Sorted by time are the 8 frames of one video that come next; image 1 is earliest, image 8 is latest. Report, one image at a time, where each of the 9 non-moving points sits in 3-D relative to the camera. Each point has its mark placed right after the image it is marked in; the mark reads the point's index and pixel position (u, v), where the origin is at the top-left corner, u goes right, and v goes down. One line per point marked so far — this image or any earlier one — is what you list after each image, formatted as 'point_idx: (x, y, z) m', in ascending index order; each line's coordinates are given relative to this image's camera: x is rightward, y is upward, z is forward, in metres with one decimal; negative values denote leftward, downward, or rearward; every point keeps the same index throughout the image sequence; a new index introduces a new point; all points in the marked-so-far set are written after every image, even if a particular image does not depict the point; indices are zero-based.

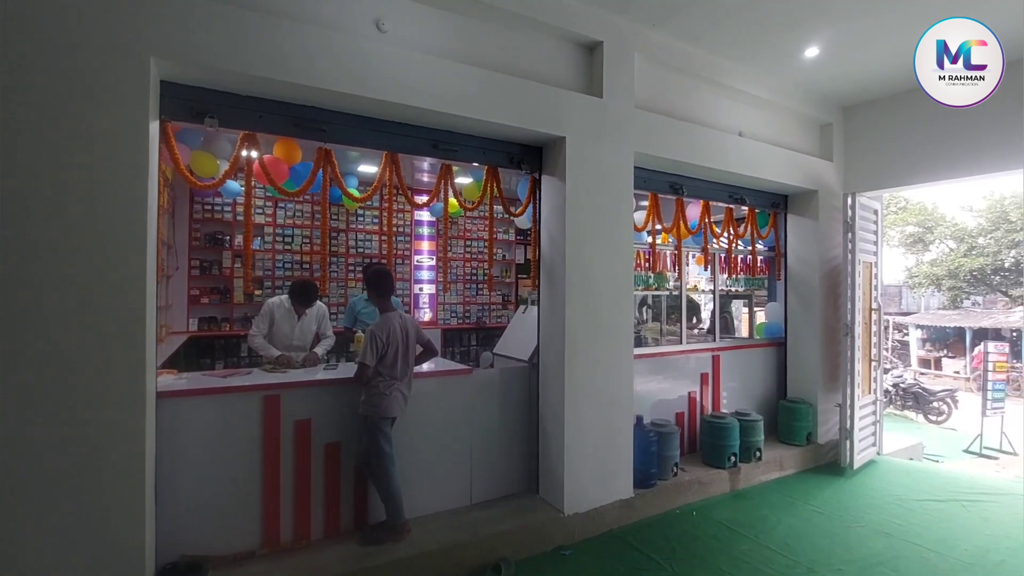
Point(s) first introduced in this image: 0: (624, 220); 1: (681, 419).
0: (+0.7, +0.4, +3.1) m
1: (+1.3, -1.0, +3.9) m
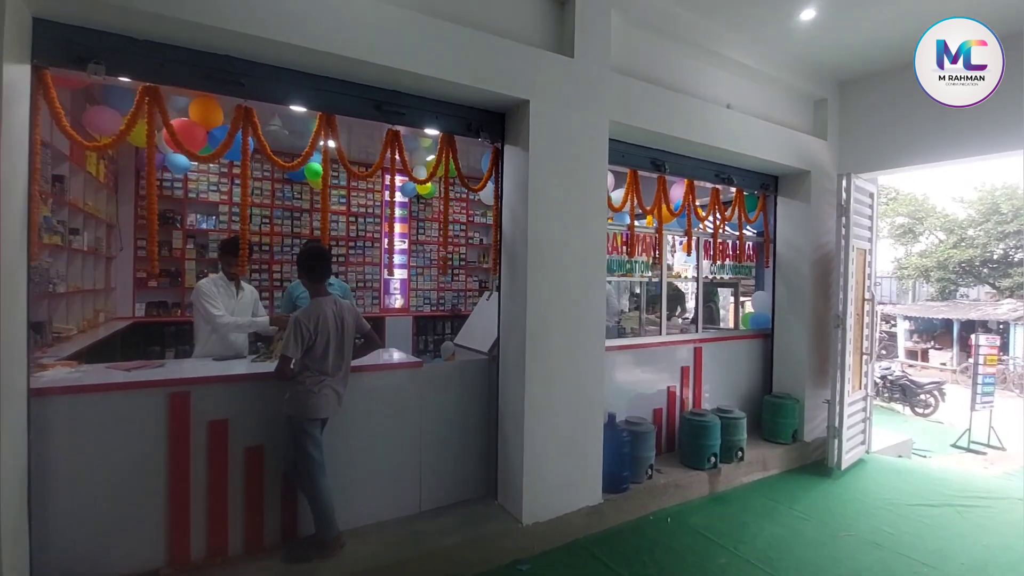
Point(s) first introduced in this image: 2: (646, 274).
0: (+0.5, +0.5, +2.8) m
1: (+1.0, -0.9, +3.6) m
2: (+0.9, +0.1, +3.7) m
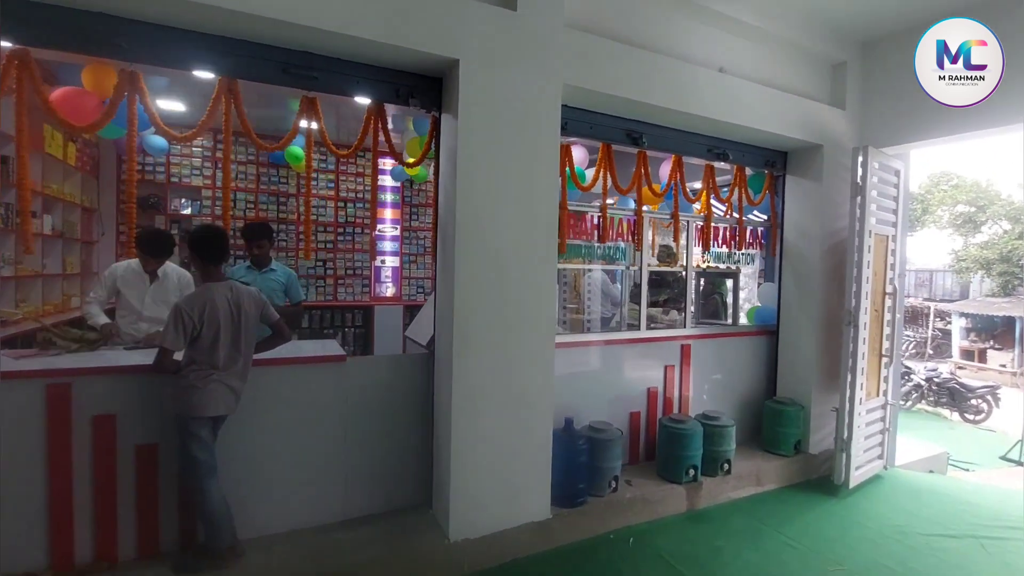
0: (+0.2, +0.6, +2.4) m
1: (+0.8, -0.9, +3.3) m
2: (+0.7, +0.2, +3.4) m
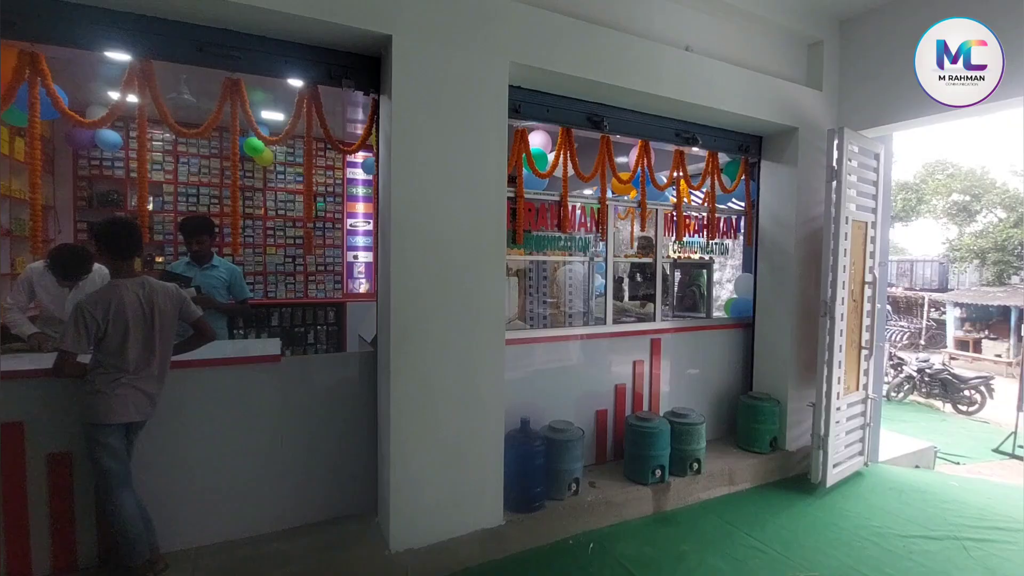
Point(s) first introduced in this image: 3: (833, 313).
0: (-0.1, +0.6, +2.3) m
1: (+0.6, -0.8, +3.1) m
2: (+0.4, +0.2, +3.2) m
3: (+2.0, -0.2, +3.1) m
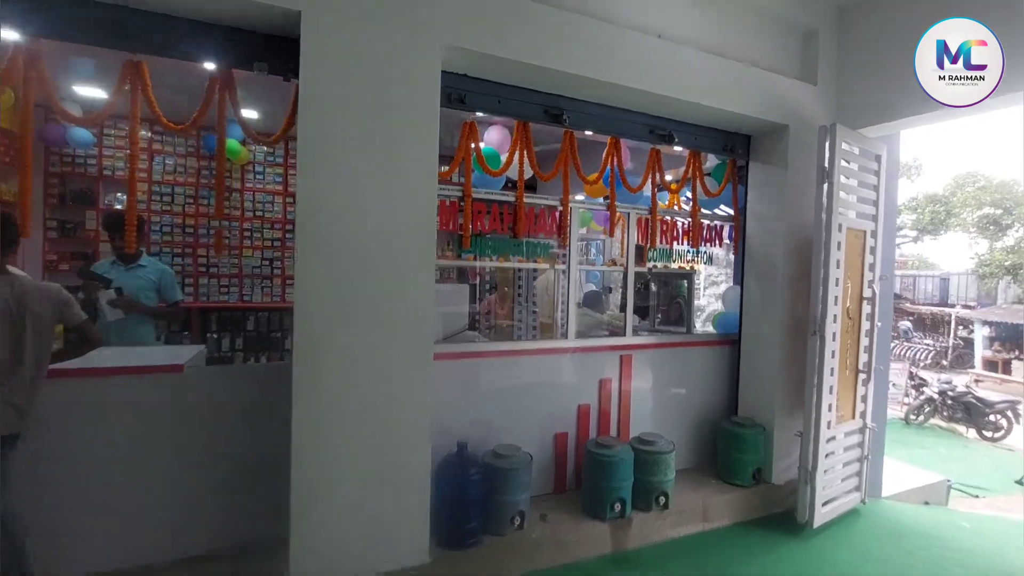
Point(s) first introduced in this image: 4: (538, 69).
0: (-0.4, +0.6, +2.0) m
1: (+0.3, -0.9, +2.8) m
2: (+0.2, +0.2, +2.9) m
3: (+1.7, -0.2, +2.8) m
4: (+0.1, +1.0, +2.3) m
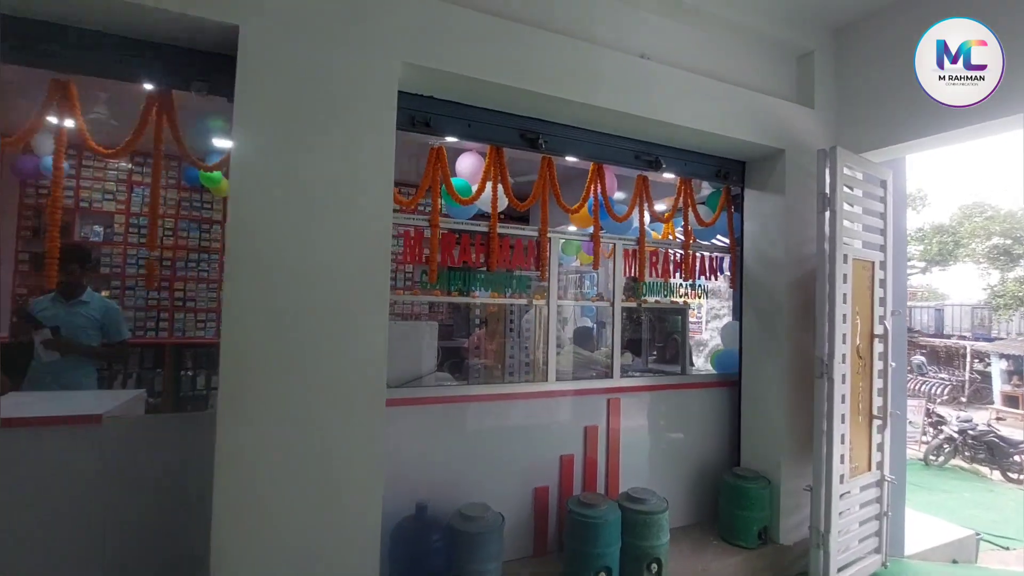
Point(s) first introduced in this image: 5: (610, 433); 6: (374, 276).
0: (-0.5, +0.4, +1.8) m
1: (+0.2, -1.1, +2.5) m
2: (+0.1, 0.0, +2.7) m
3: (+1.6, -0.4, +2.5) m
4: (0.0, +0.8, +2.1) m
5: (+0.5, -0.8, +2.8) m
6: (-0.5, 0.0, +1.8) m
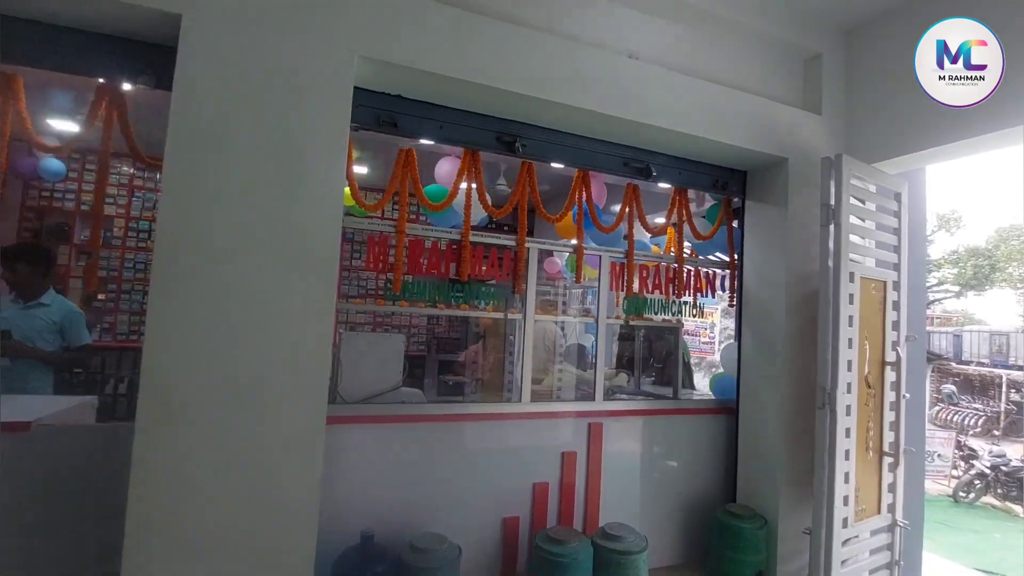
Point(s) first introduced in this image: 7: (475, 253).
0: (-0.6, +0.4, +1.7) m
1: (0.0, -1.1, +2.3) m
2: (0.0, -0.1, +2.5) m
3: (+1.5, -0.5, +2.3) m
4: (-0.1, +0.8, +2.0) m
5: (+0.4, -0.9, +2.6) m
6: (-0.6, 0.0, +1.7) m
7: (-0.2, +0.2, +2.4) m
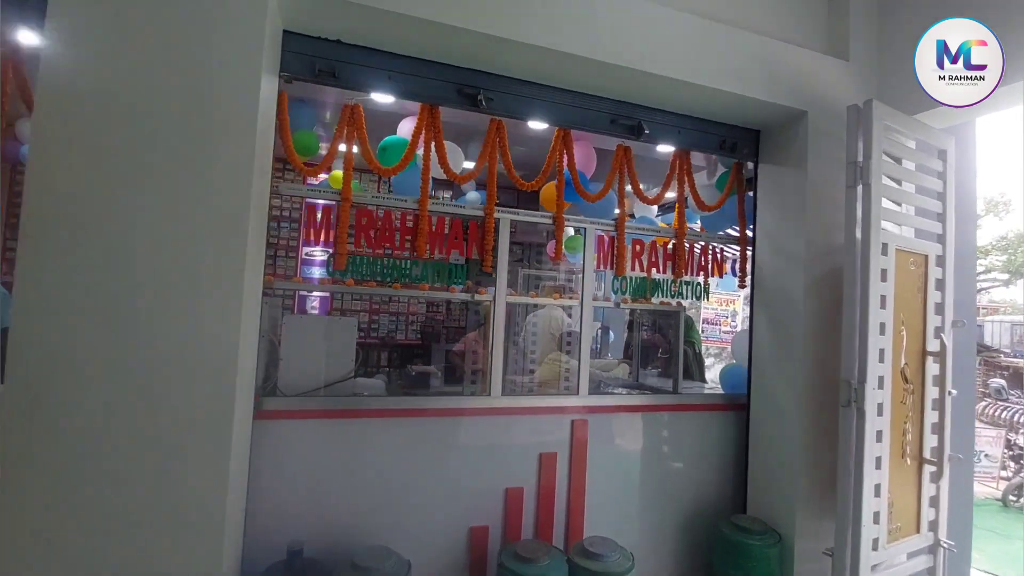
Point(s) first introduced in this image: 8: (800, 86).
0: (-0.8, +0.5, +1.4) m
1: (-0.1, -1.0, +2.0) m
2: (-0.2, 0.0, +2.2) m
3: (+1.3, -0.4, +1.9) m
4: (-0.3, +0.9, +1.7) m
5: (+0.3, -0.8, +2.2) m
6: (-0.8, +0.1, +1.4) m
7: (-0.3, +0.3, +2.1) m
8: (+1.2, +0.9, +2.2) m
